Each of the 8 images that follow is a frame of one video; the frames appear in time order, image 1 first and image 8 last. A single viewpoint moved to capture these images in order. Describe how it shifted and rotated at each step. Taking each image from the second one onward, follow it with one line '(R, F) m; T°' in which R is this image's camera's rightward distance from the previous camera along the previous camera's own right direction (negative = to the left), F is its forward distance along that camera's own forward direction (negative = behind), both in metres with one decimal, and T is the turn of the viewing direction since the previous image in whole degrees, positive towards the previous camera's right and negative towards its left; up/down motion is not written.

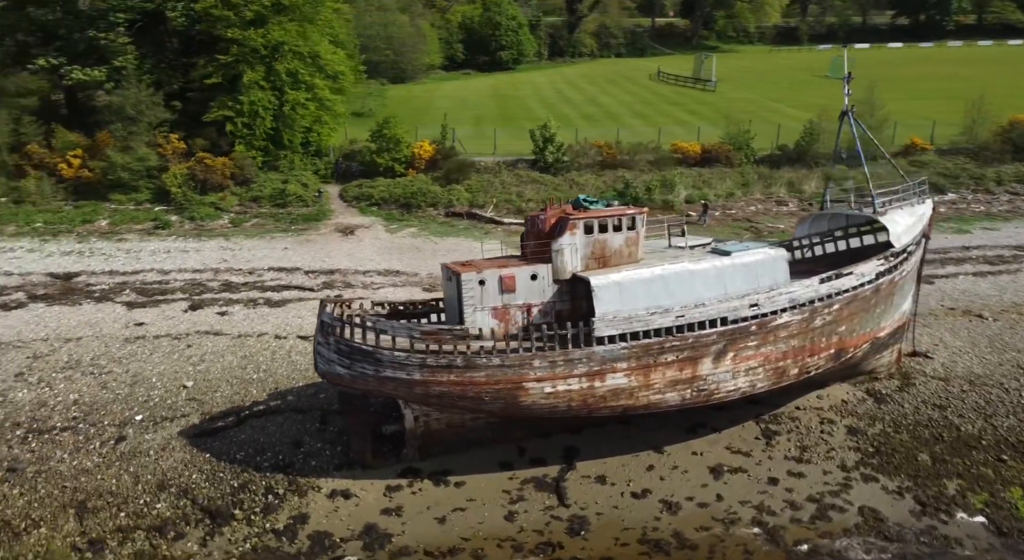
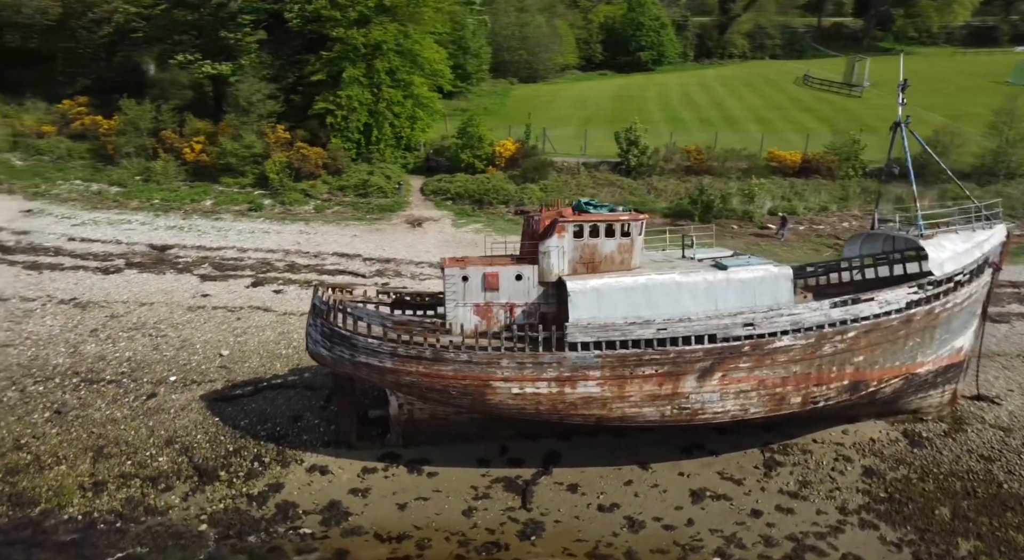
(+3.4, +0.3) m; -12°
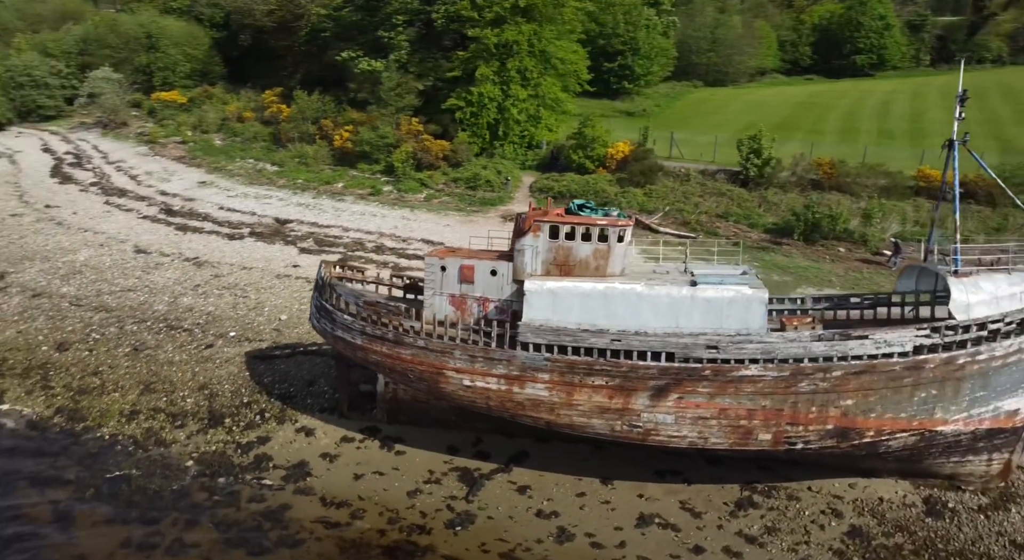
(+4.9, +0.6) m; -16°
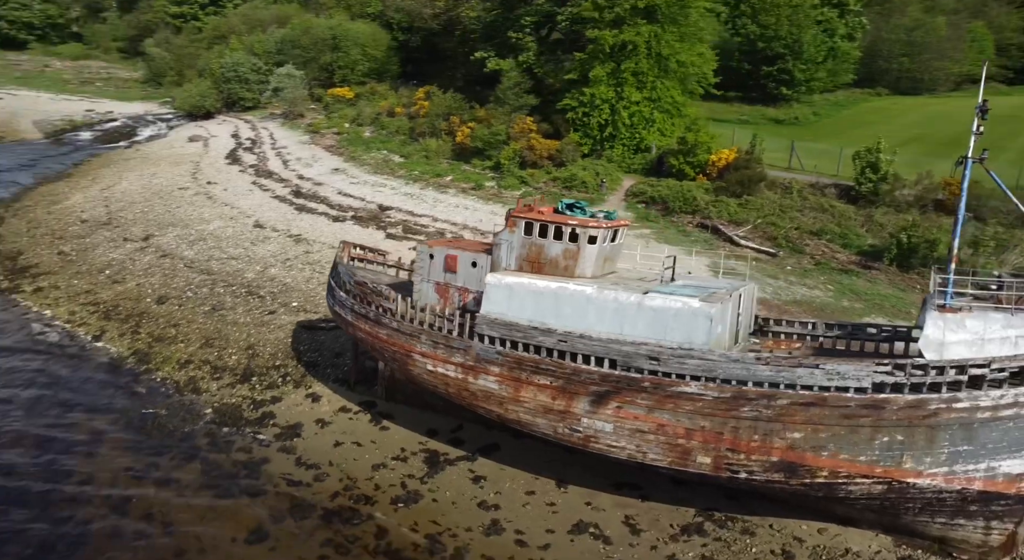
(+4.4, +0.3) m; -15°
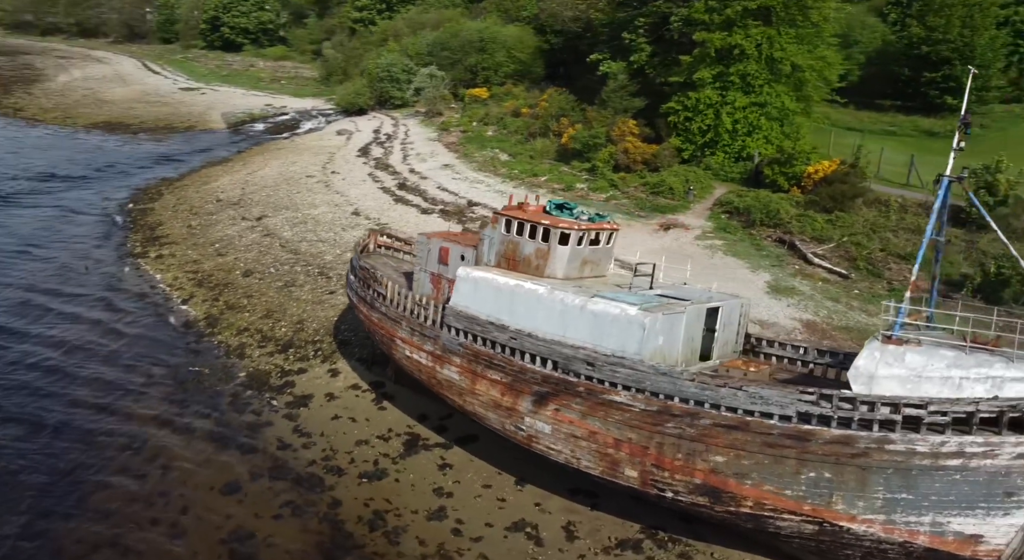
(+3.9, +0.2) m; -13°
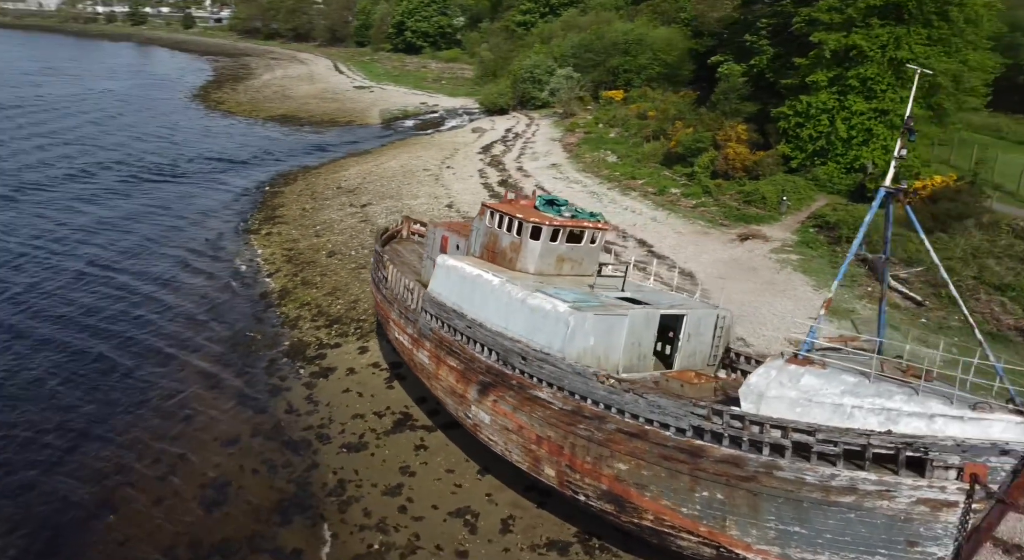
(+3.9, +0.3) m; -13°
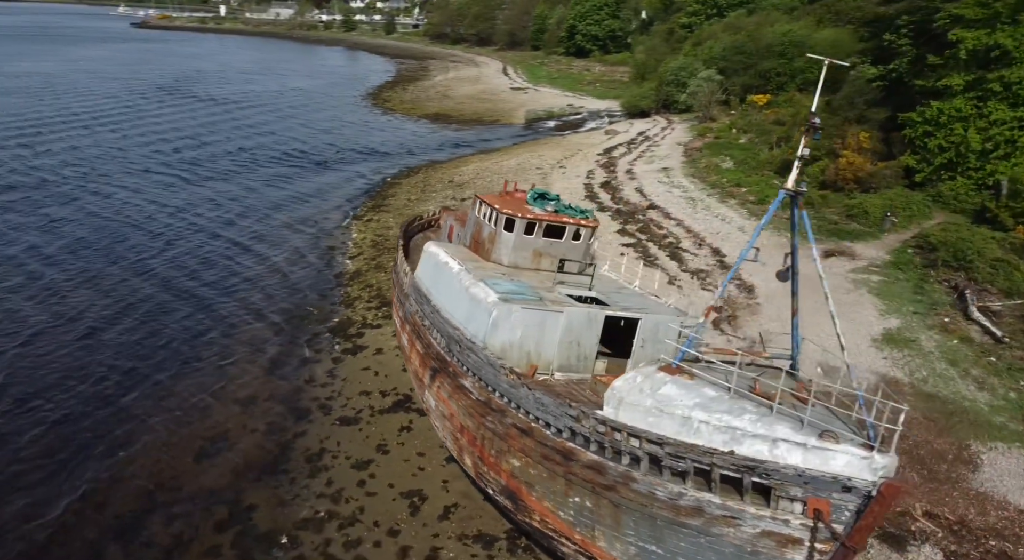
(+3.8, +0.5) m; -13°
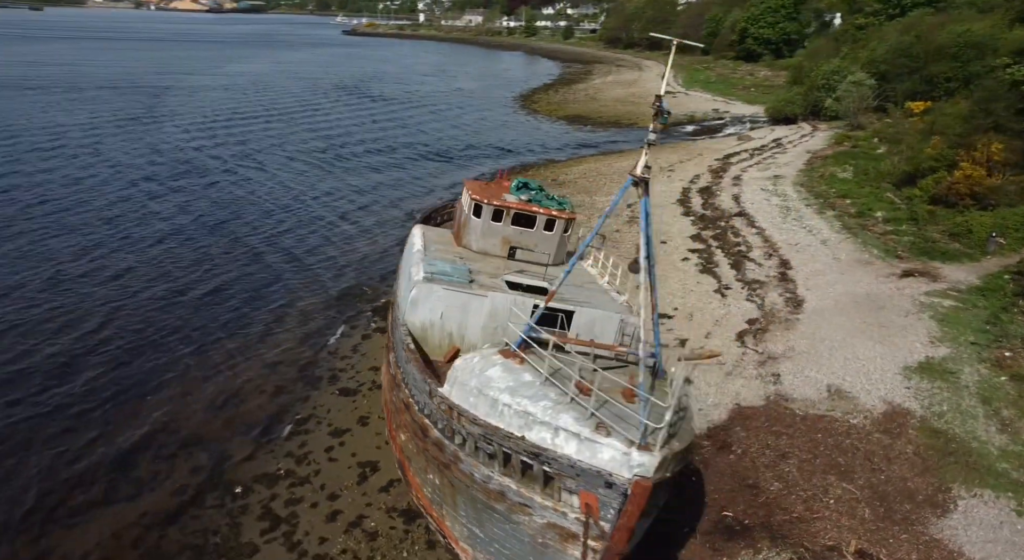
(+3.8, +0.3) m; -13°
